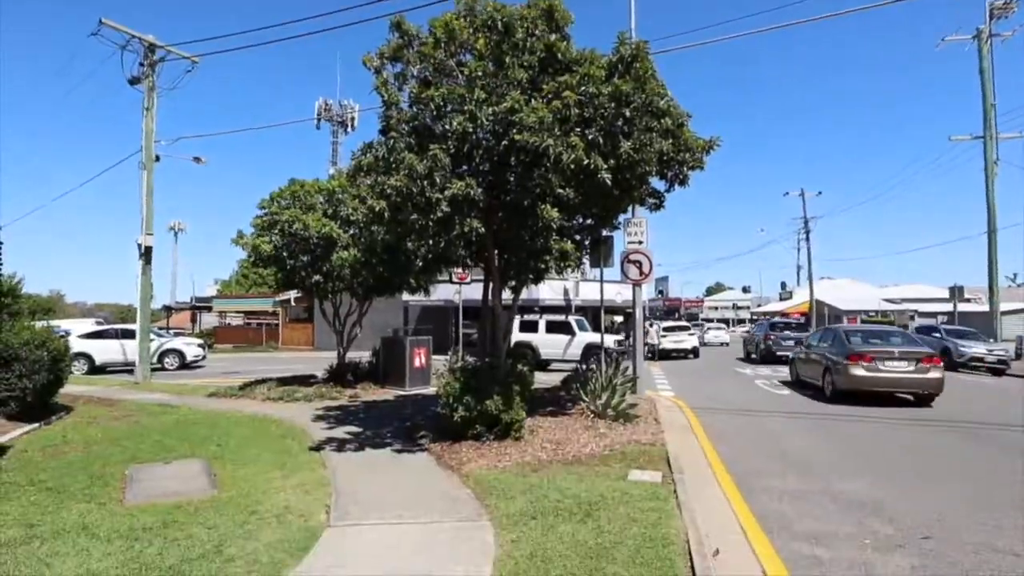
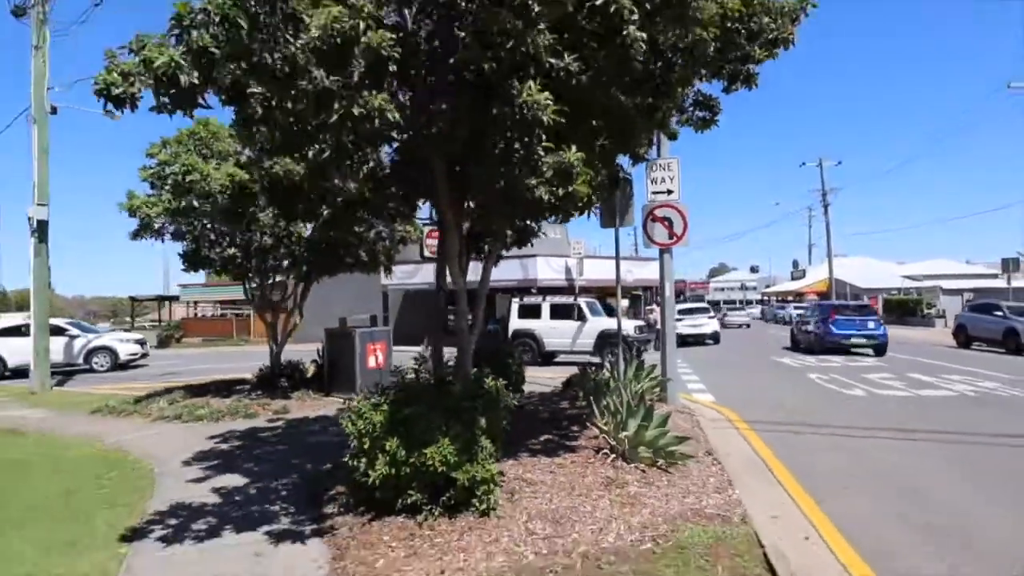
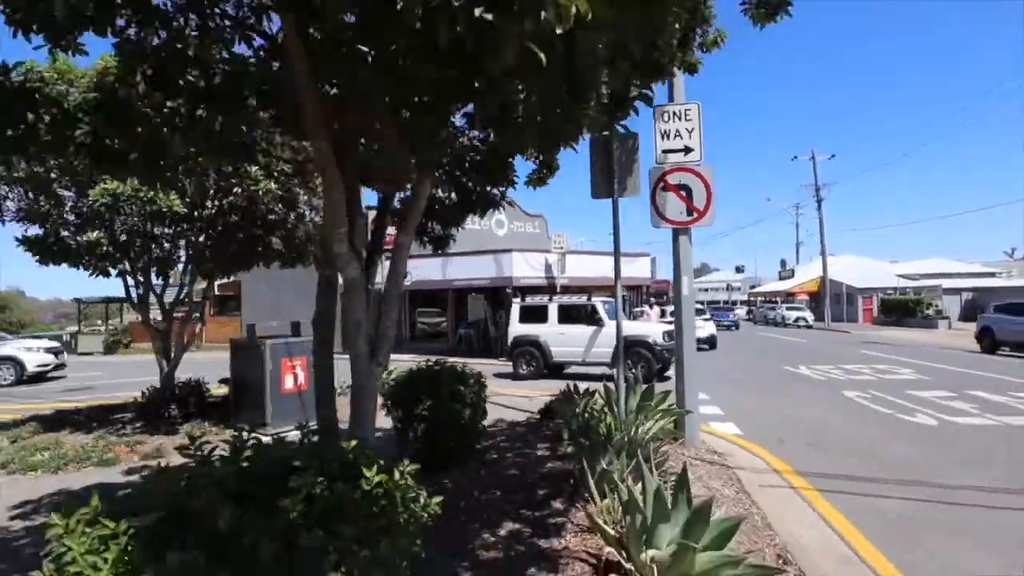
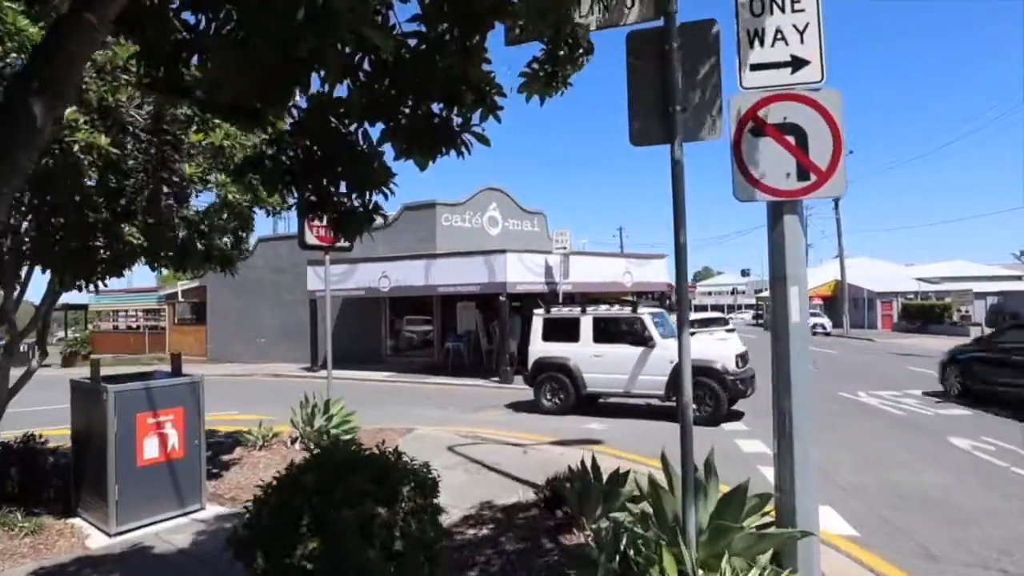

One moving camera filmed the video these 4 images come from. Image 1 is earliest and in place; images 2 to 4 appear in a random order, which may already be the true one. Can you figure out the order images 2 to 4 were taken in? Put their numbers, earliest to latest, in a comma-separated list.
4, 3, 2
